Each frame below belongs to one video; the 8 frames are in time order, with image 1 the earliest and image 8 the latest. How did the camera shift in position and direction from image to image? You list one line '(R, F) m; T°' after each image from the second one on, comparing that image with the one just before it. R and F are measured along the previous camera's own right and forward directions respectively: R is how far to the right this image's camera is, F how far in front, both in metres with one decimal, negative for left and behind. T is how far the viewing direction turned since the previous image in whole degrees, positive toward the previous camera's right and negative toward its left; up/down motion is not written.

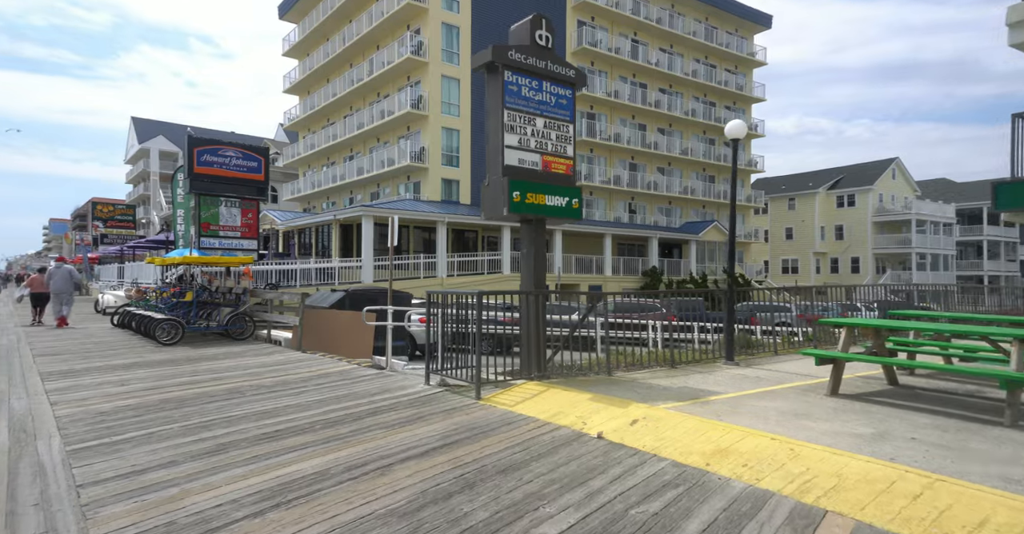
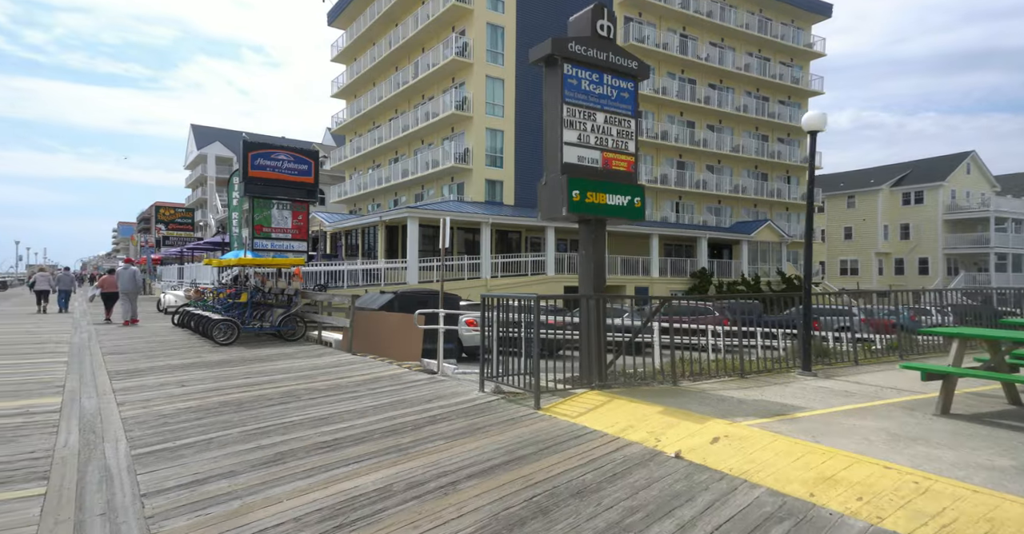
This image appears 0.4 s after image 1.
(-0.2, +0.2) m; -5°
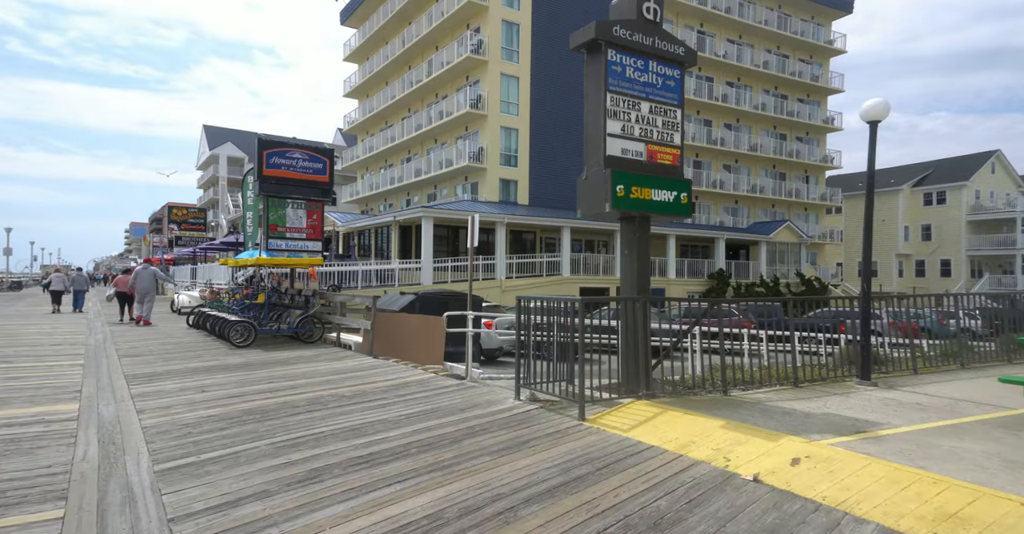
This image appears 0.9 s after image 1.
(-0.3, +0.3) m; -1°
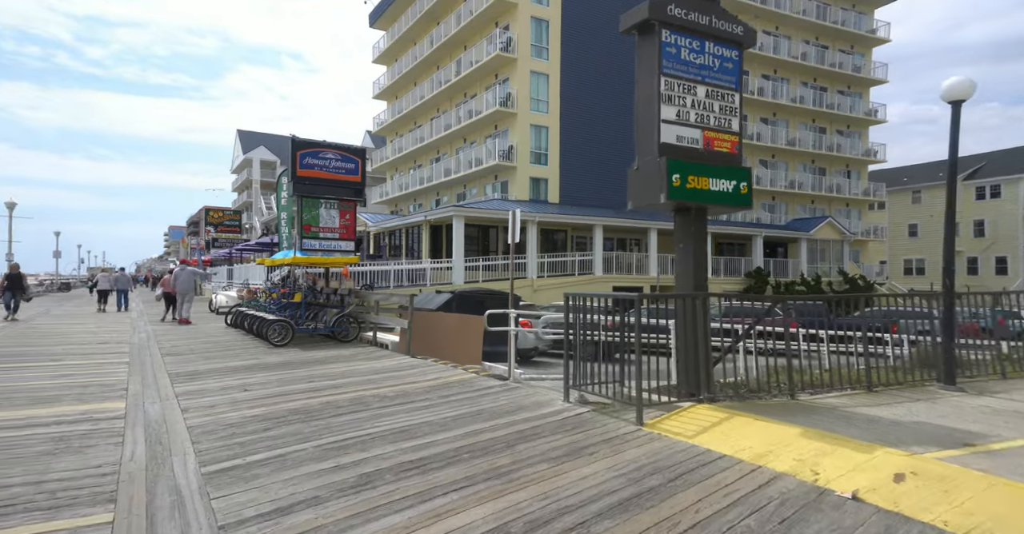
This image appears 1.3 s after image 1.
(-0.2, +0.2) m; -3°
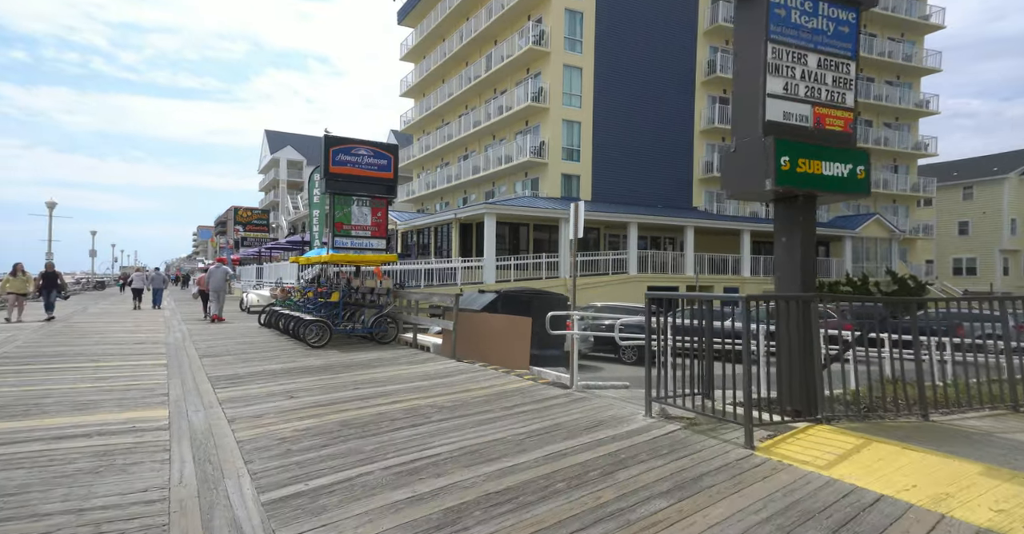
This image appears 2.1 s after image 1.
(-0.5, +0.5) m; -2°
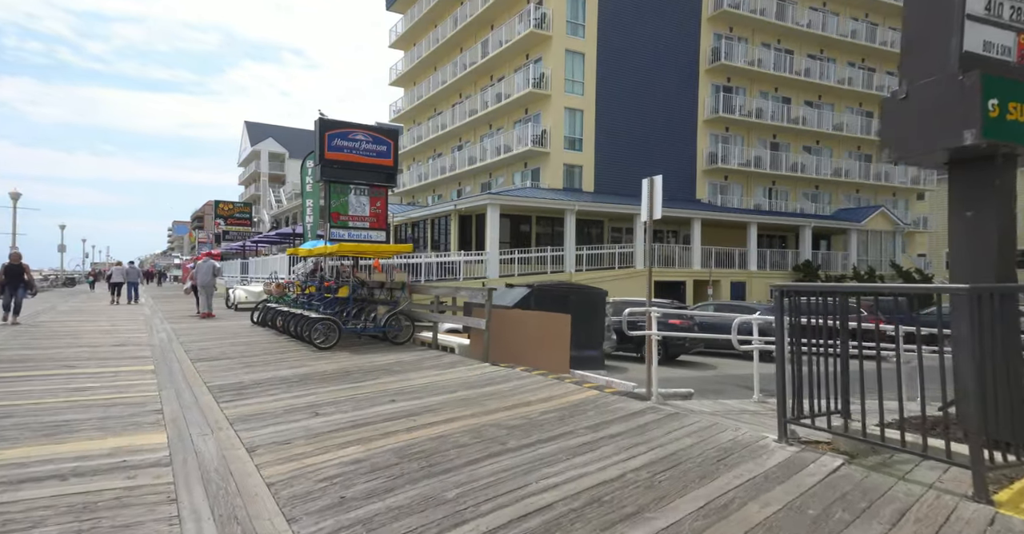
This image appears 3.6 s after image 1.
(-0.9, +1.0) m; +2°
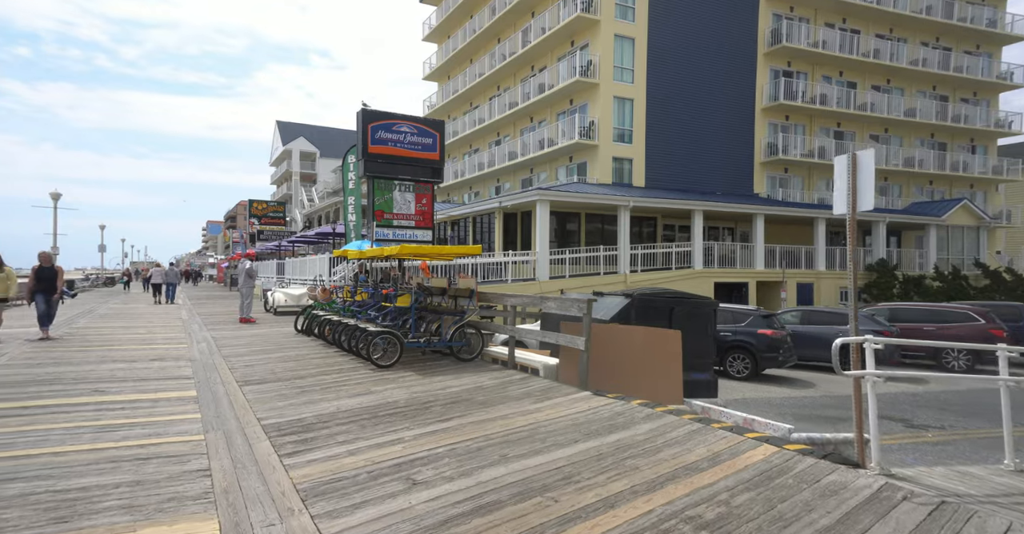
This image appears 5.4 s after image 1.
(-1.0, +1.3) m; -3°
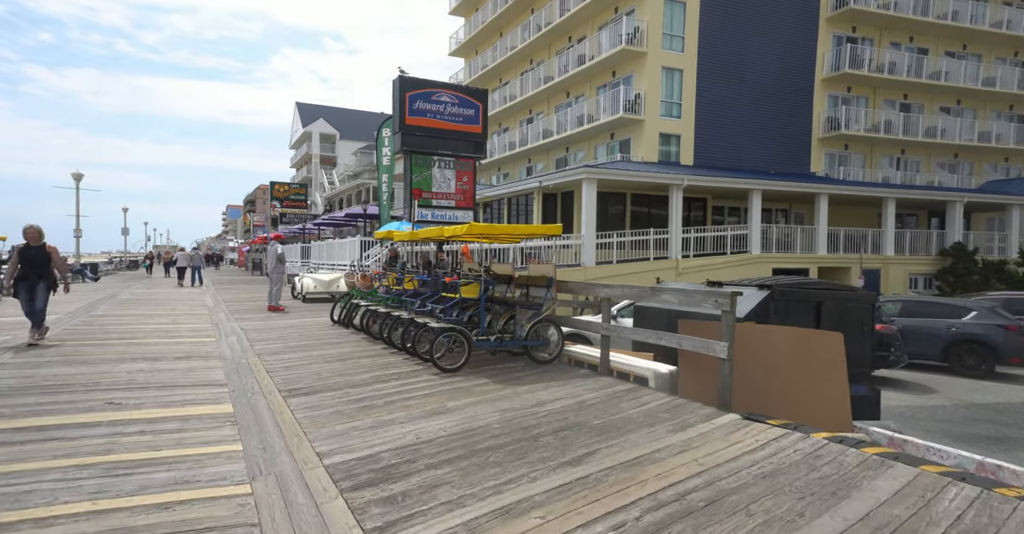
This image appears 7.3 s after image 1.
(-1.0, +1.4) m; -2°
